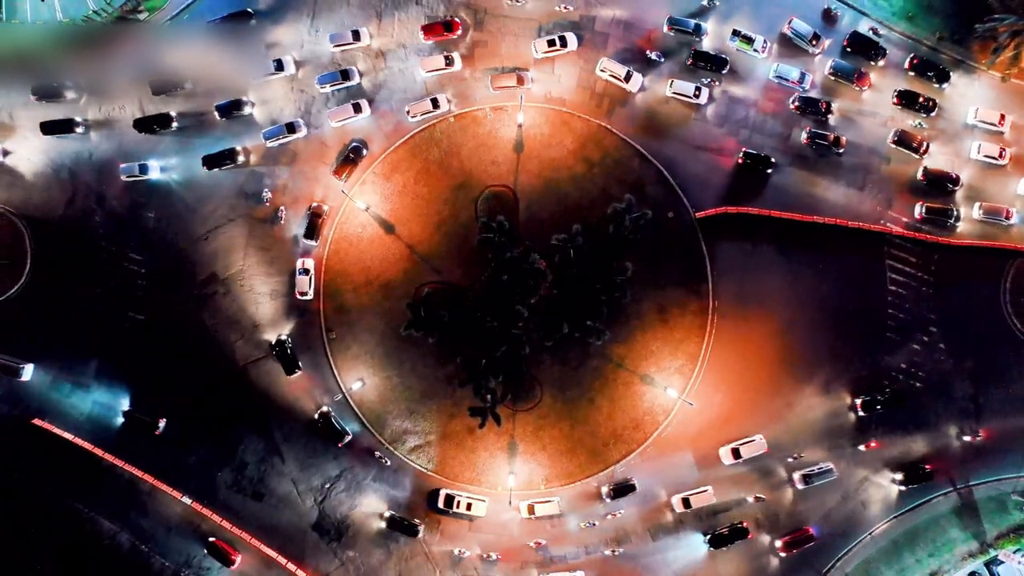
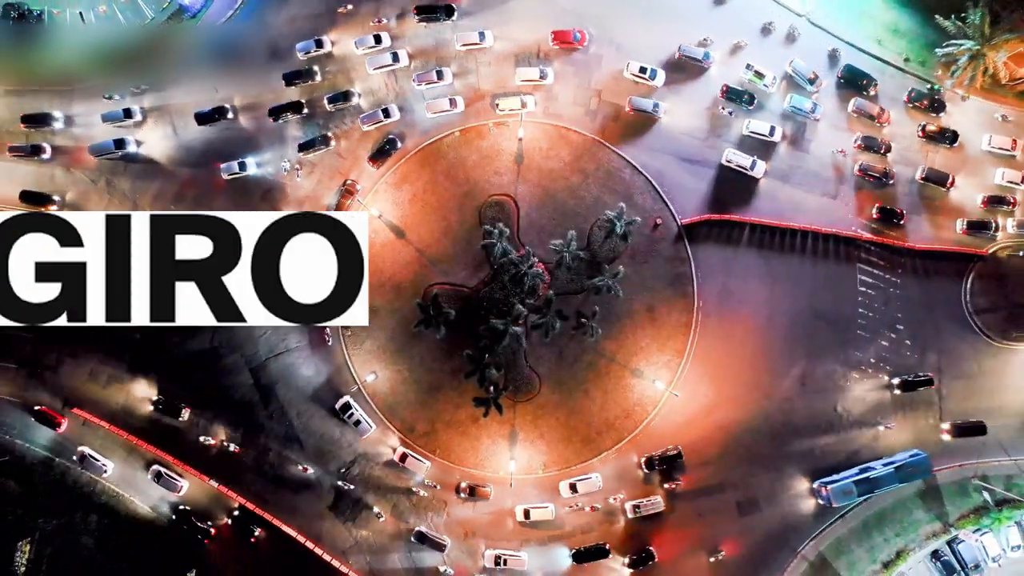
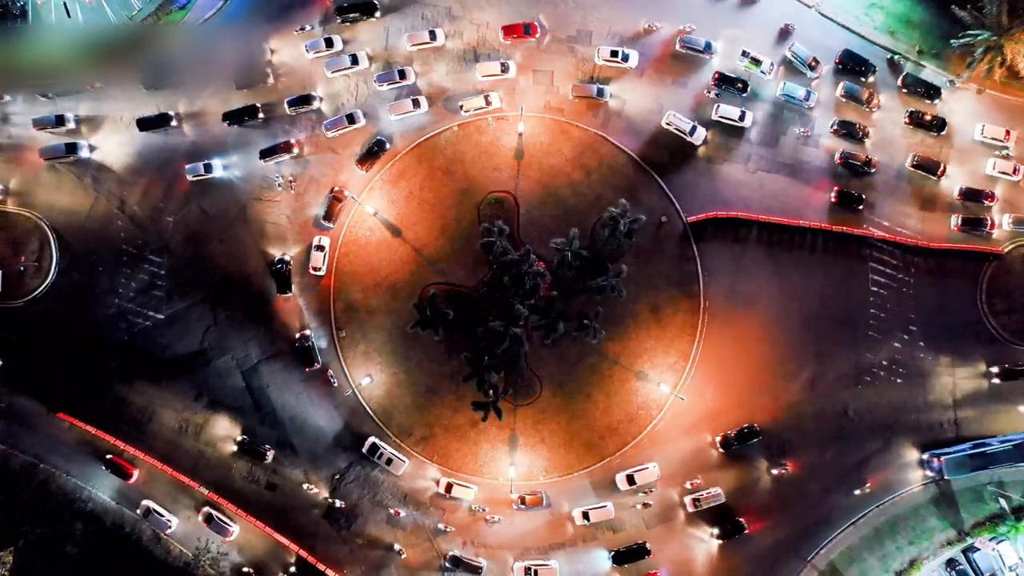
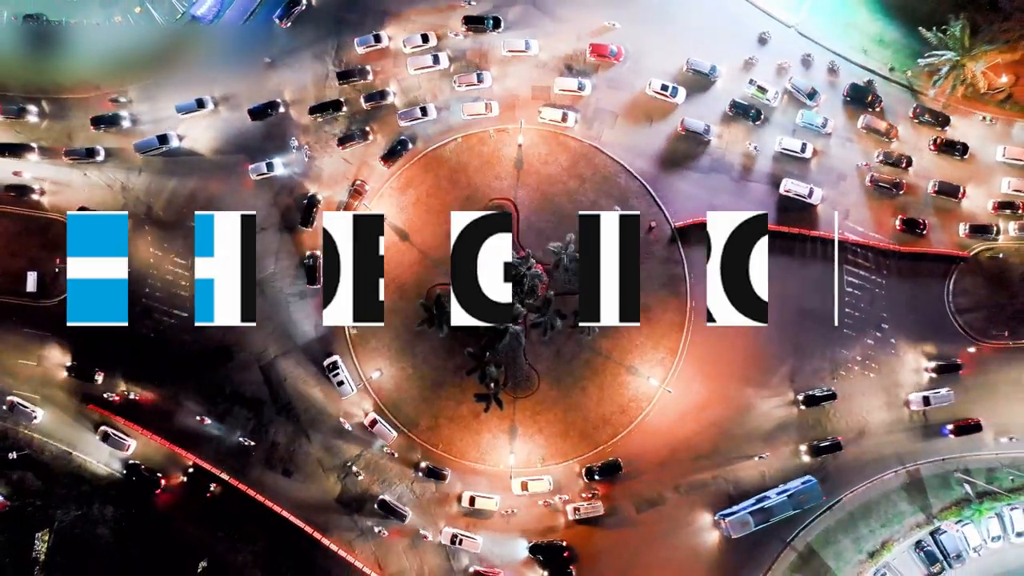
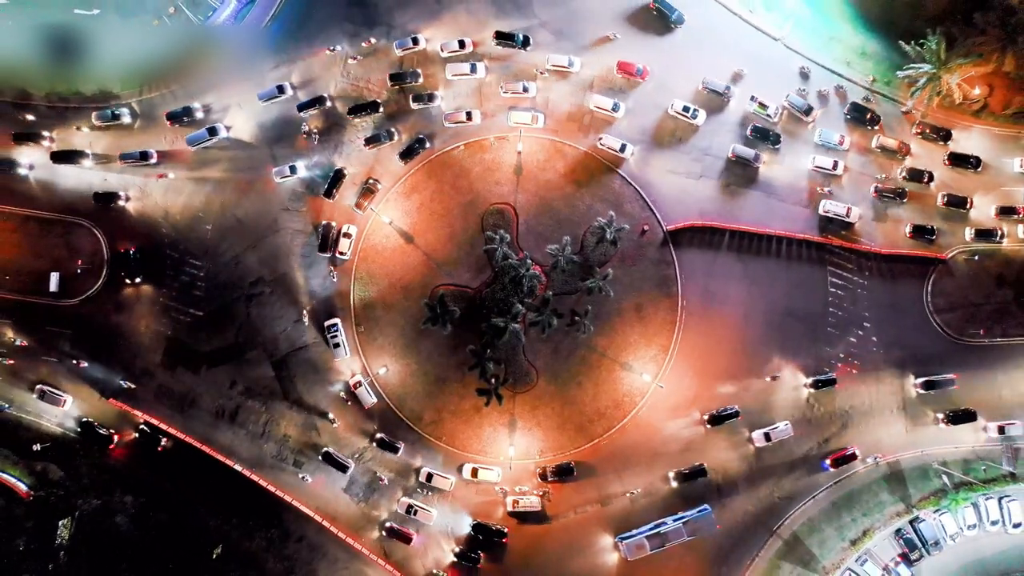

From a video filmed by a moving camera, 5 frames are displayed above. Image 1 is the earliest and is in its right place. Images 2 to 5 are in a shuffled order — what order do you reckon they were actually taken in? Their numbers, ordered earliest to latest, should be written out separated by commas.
3, 2, 4, 5
